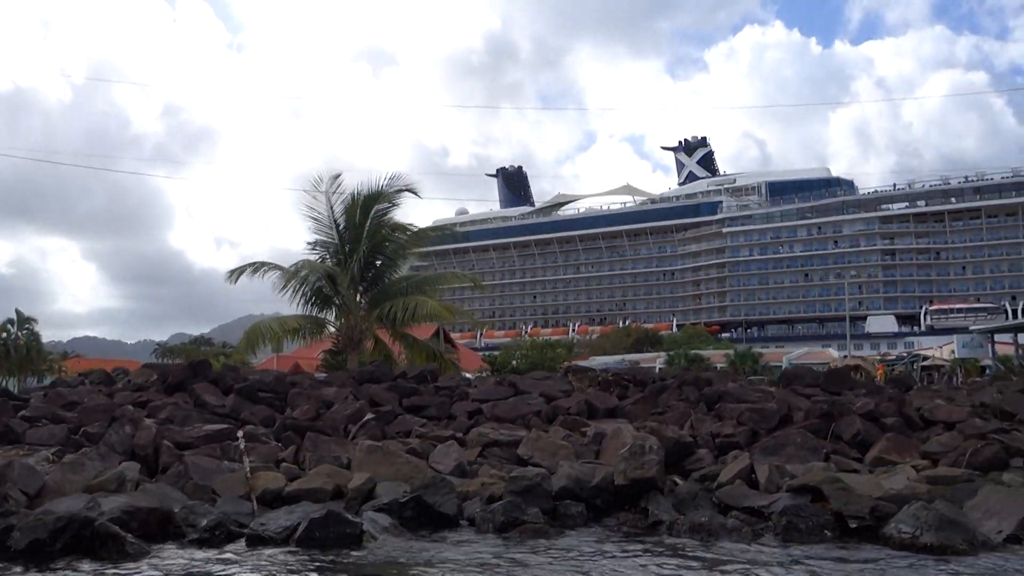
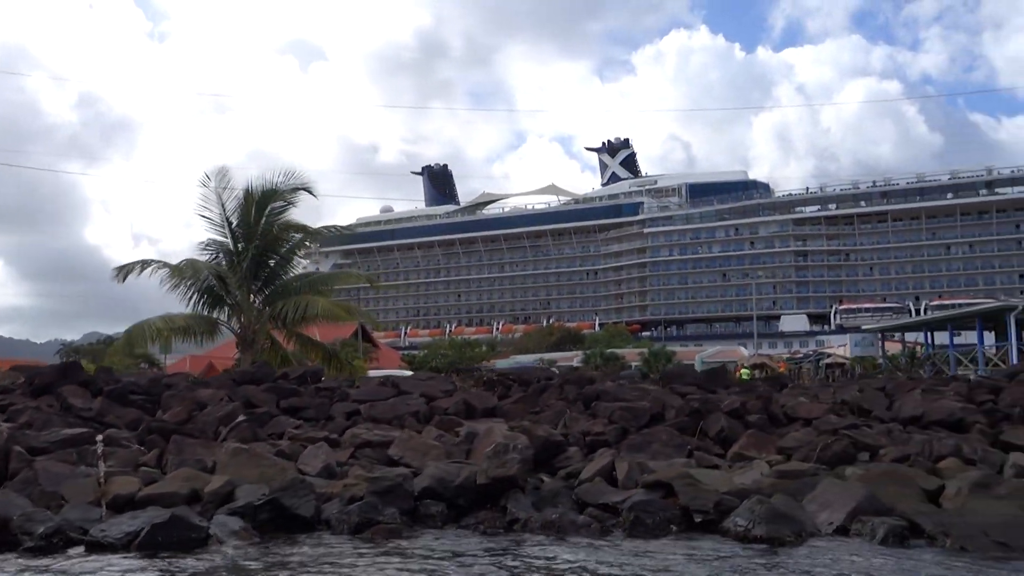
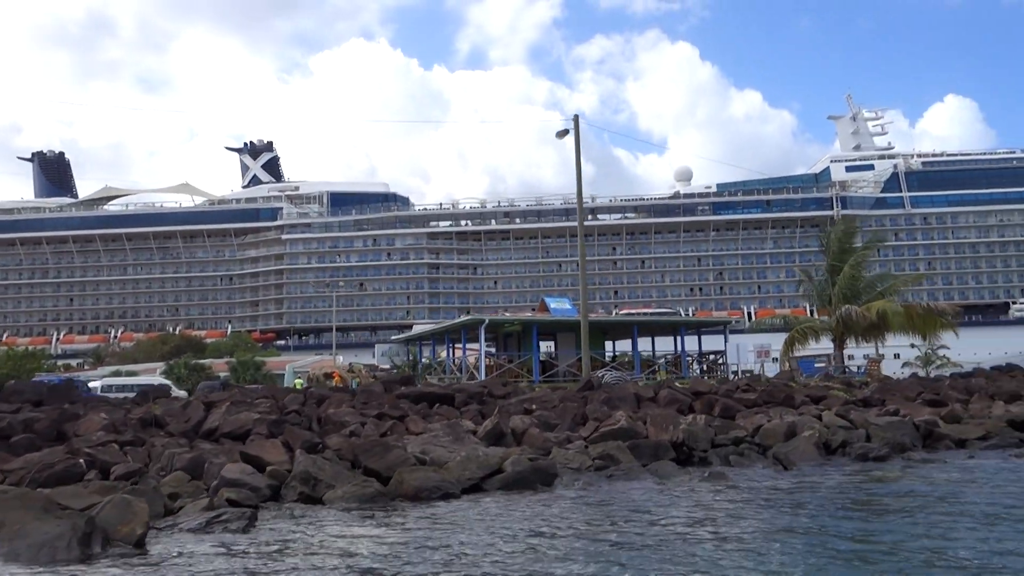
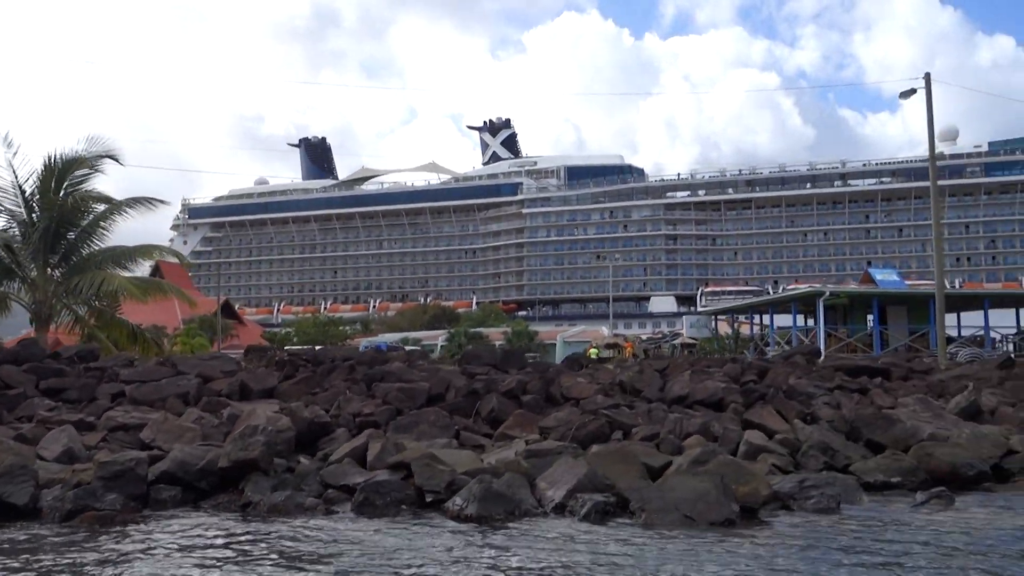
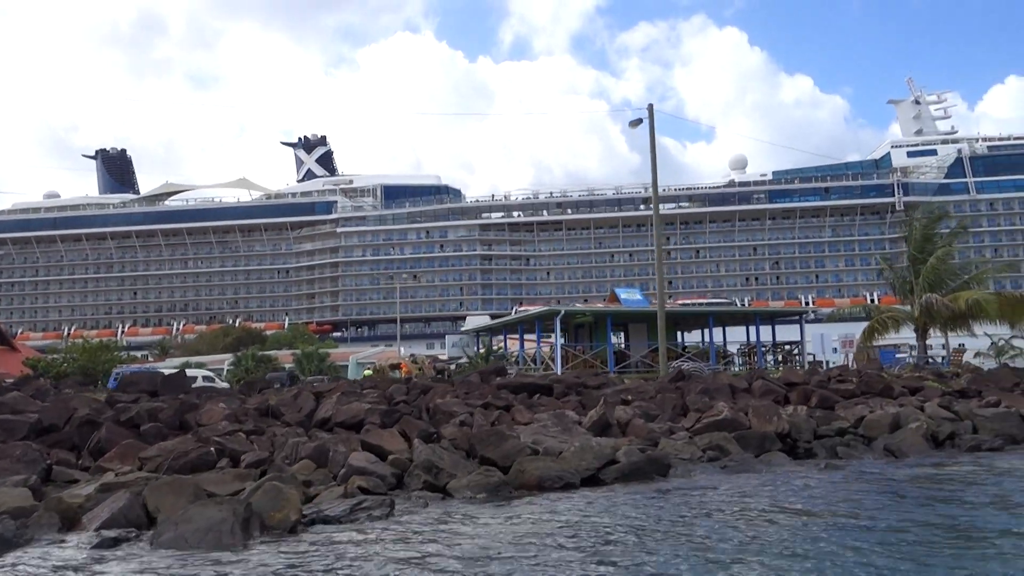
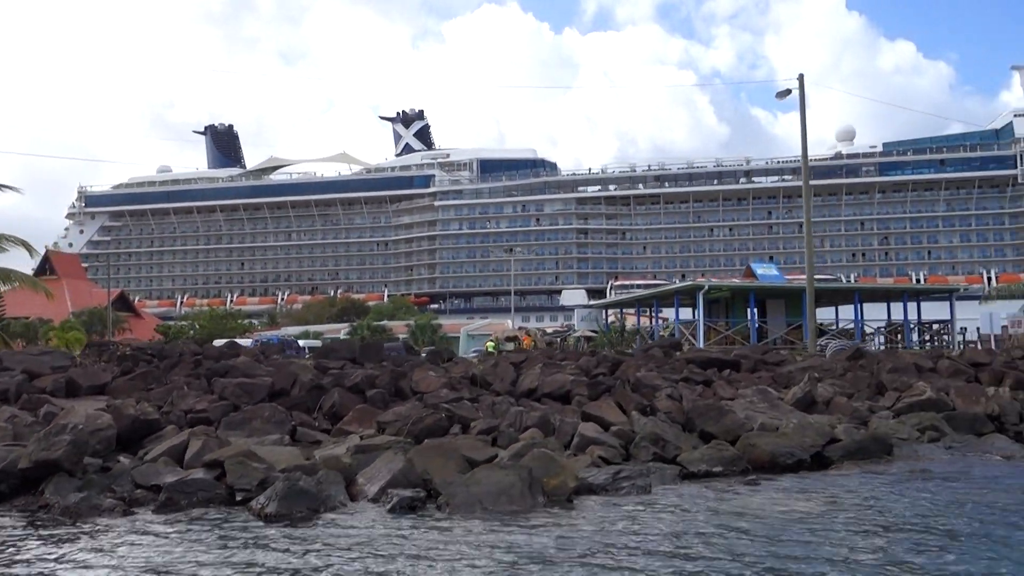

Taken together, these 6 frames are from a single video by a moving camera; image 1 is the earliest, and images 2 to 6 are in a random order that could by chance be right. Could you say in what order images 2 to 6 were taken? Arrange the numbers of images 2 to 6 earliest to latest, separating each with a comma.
2, 4, 6, 5, 3
